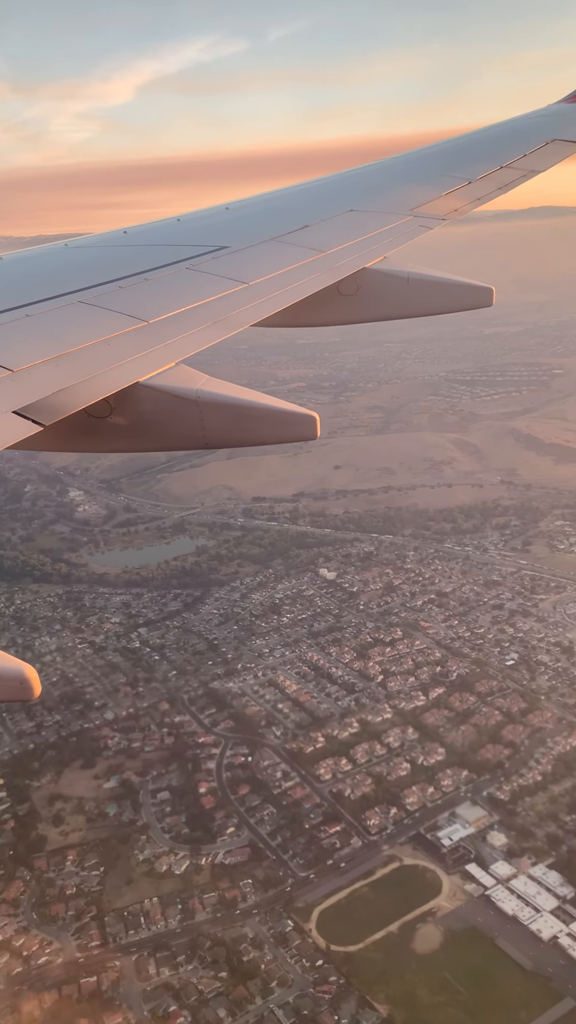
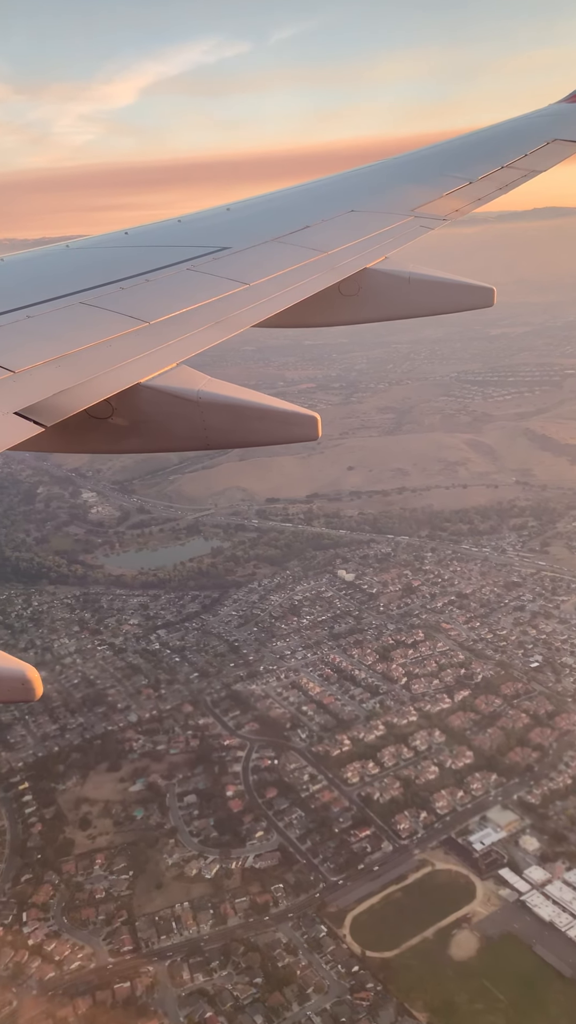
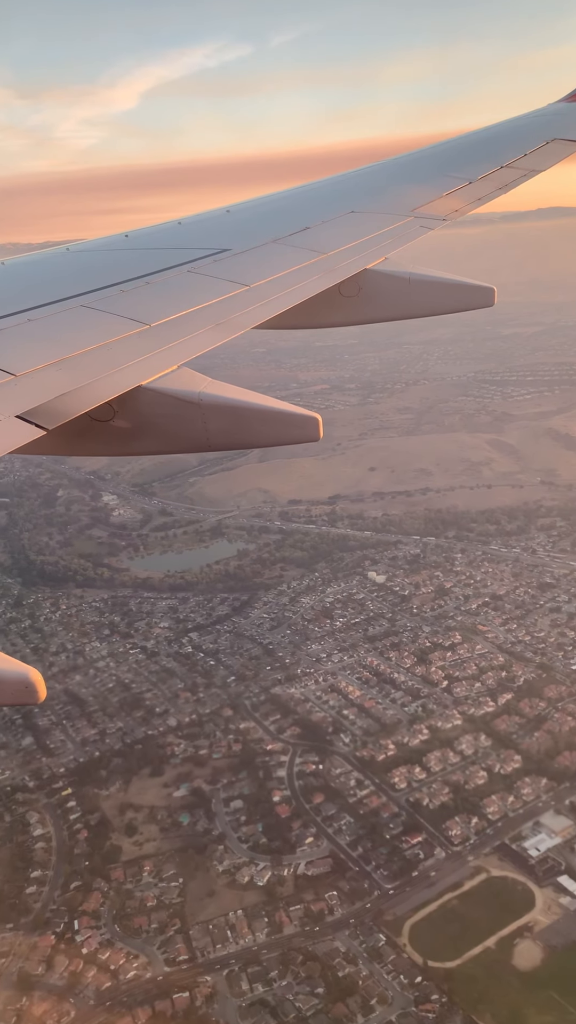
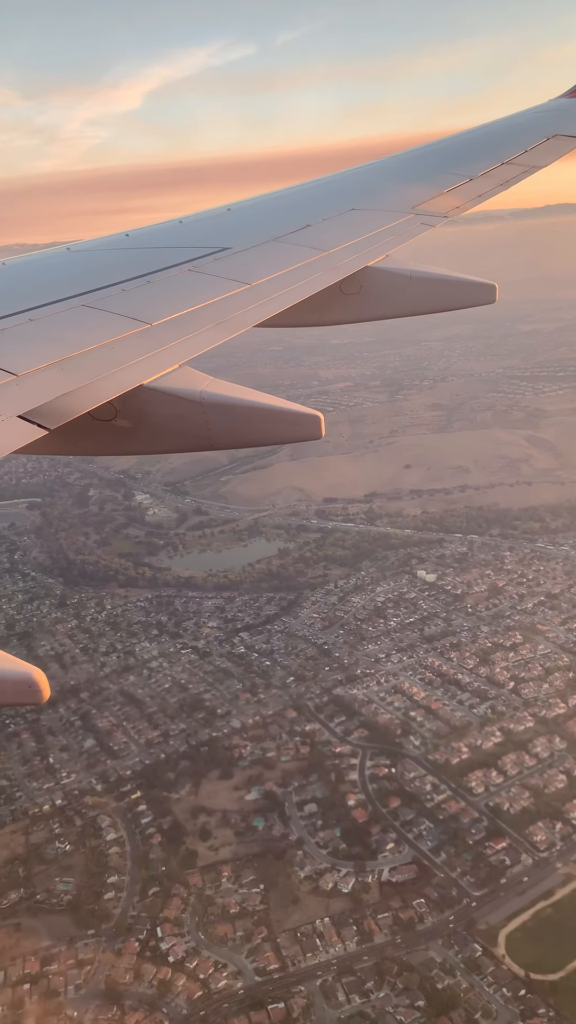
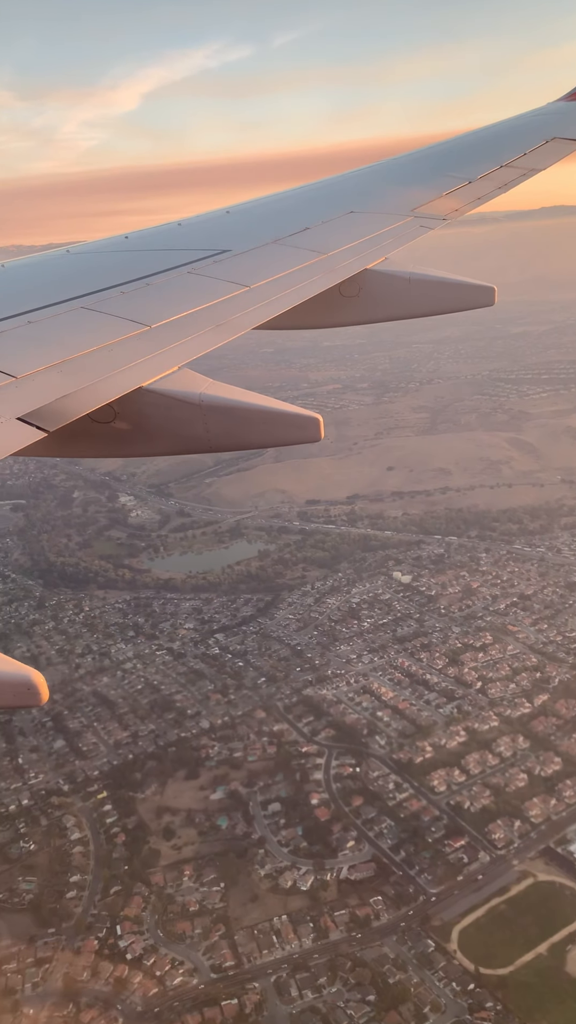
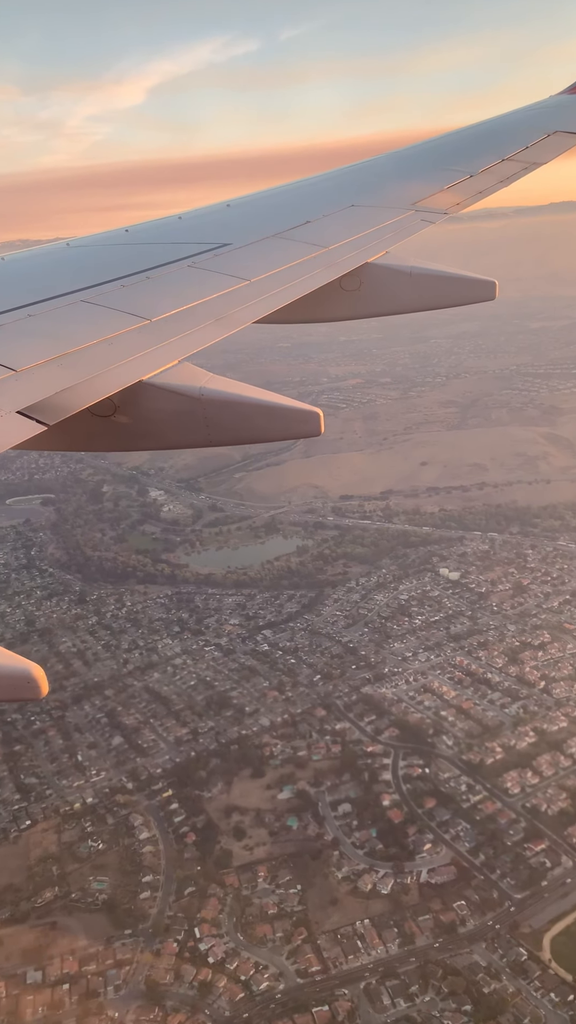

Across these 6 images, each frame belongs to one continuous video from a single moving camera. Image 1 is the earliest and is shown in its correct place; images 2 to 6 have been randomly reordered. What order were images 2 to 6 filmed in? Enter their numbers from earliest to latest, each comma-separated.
2, 3, 5, 4, 6
